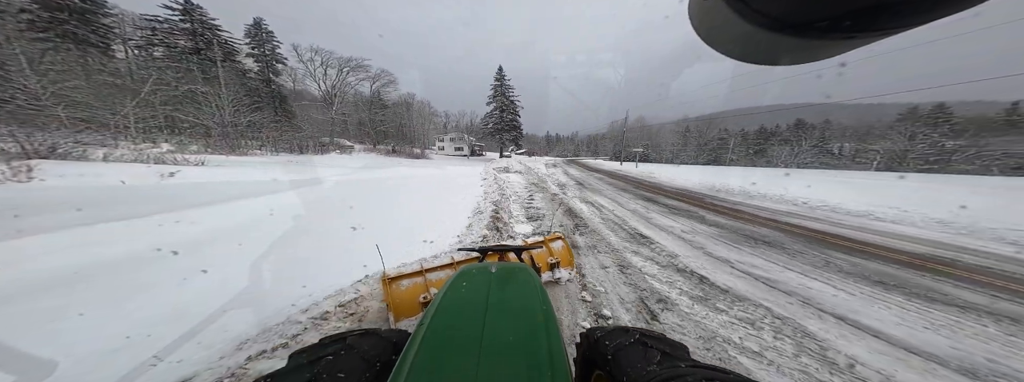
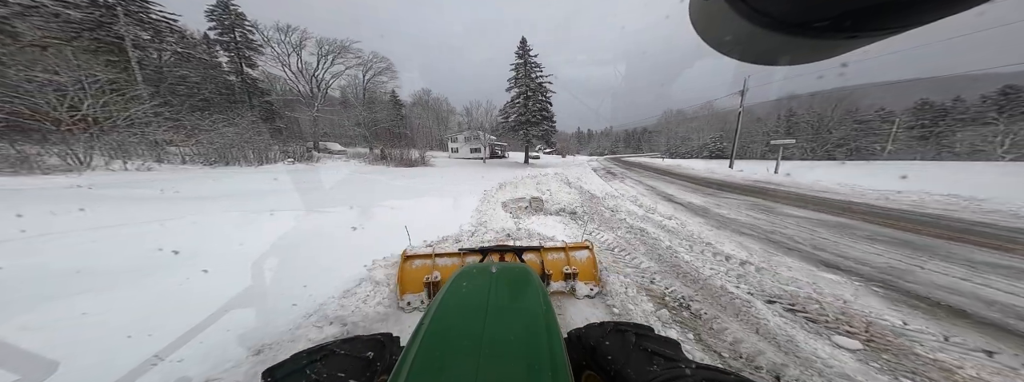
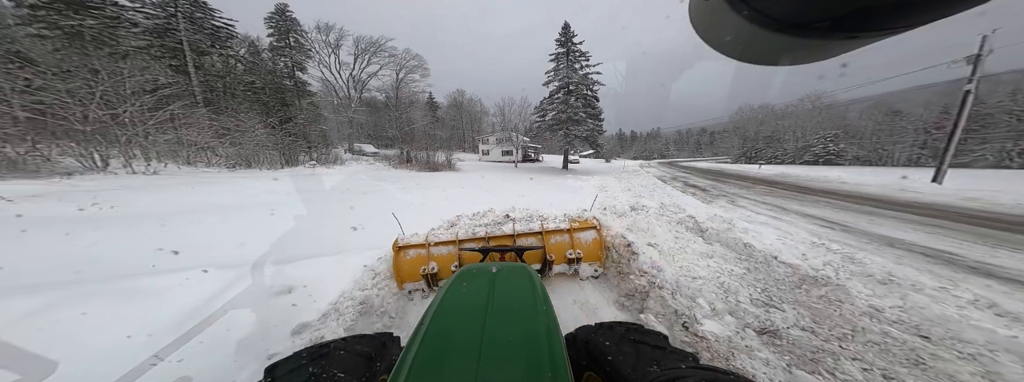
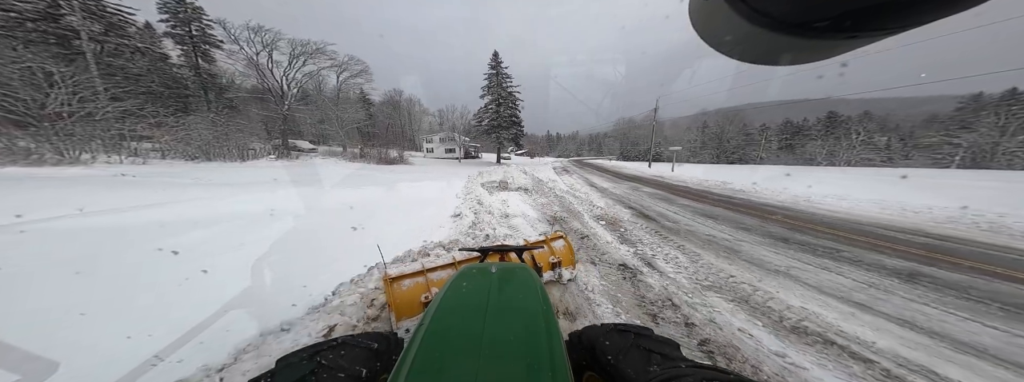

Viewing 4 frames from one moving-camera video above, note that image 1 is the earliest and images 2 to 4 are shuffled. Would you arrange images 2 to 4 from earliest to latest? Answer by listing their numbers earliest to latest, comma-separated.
4, 2, 3
